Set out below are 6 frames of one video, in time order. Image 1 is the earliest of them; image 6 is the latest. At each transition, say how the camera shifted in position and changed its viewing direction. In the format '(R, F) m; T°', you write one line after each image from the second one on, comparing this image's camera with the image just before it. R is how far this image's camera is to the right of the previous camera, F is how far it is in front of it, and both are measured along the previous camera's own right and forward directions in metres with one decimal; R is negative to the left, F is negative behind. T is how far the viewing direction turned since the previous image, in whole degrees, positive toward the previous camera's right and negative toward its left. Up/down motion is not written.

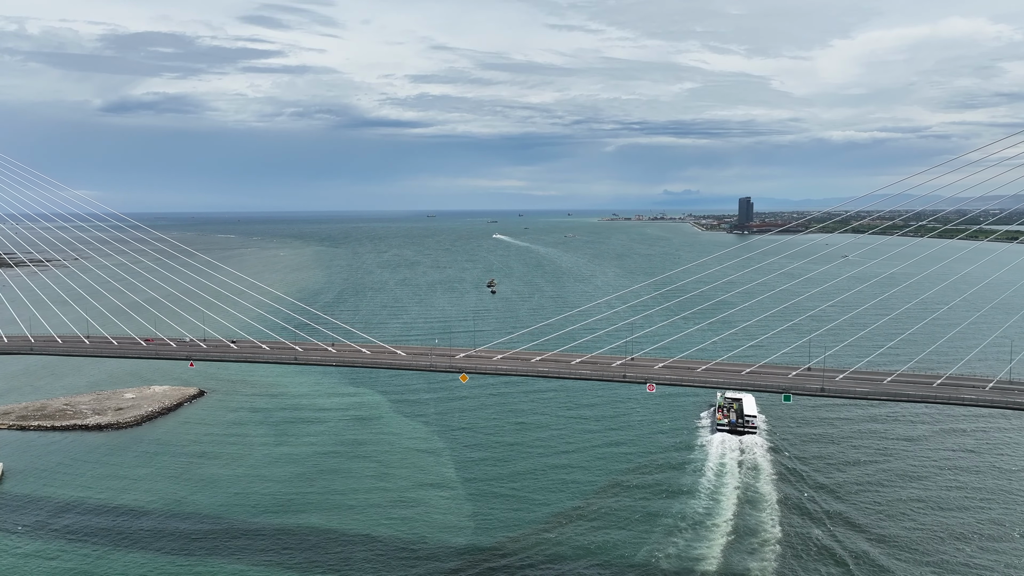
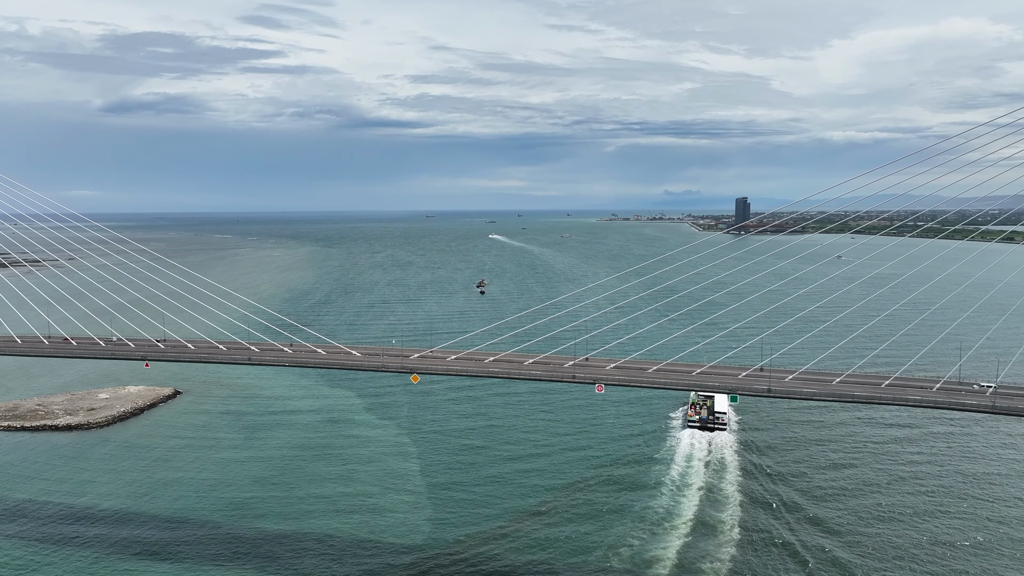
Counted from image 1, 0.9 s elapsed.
(+1.3, +0.1) m; 0°
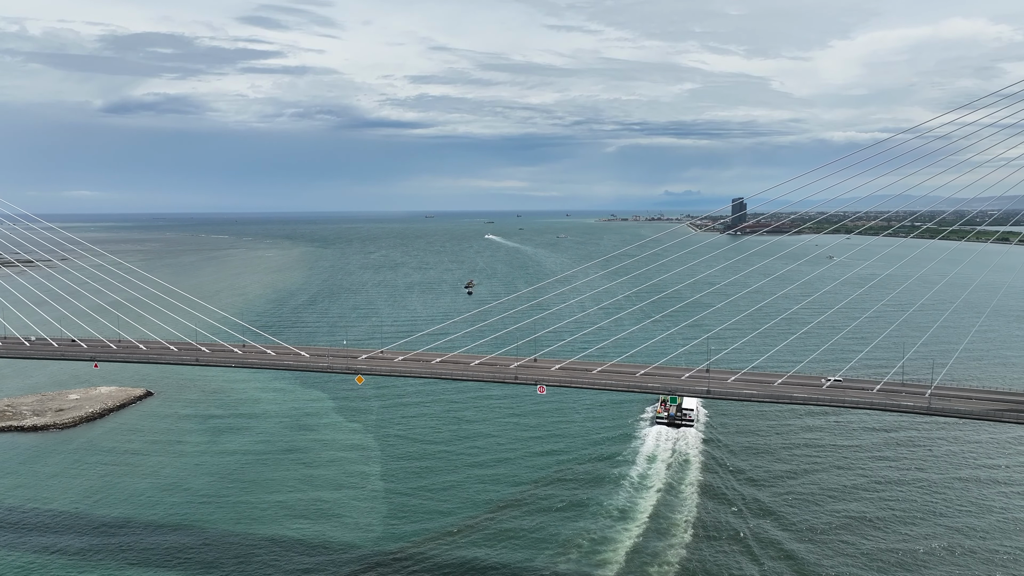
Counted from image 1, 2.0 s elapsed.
(+1.5, +0.1) m; 0°
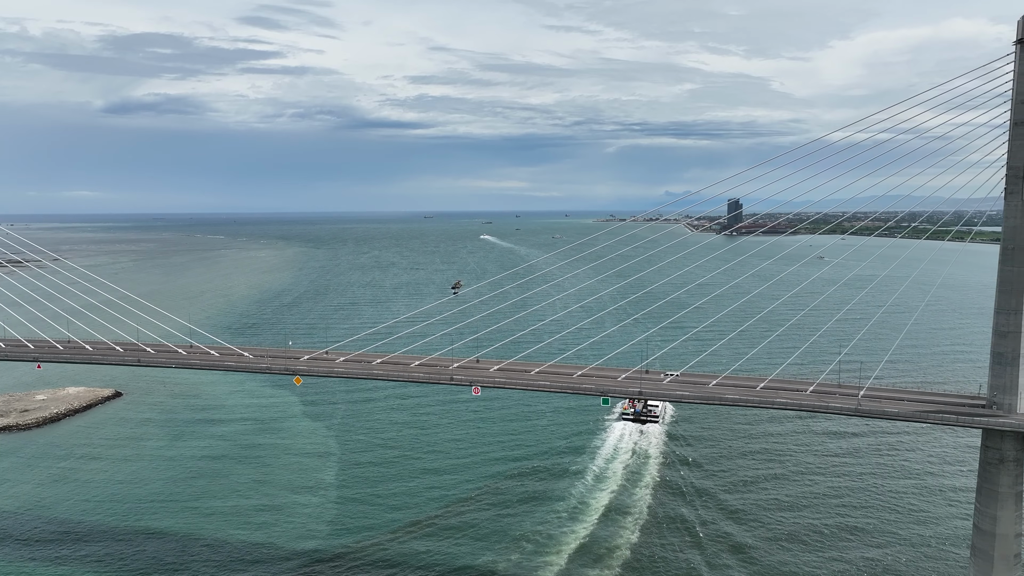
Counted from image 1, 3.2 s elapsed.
(+1.7, +0.1) m; 0°
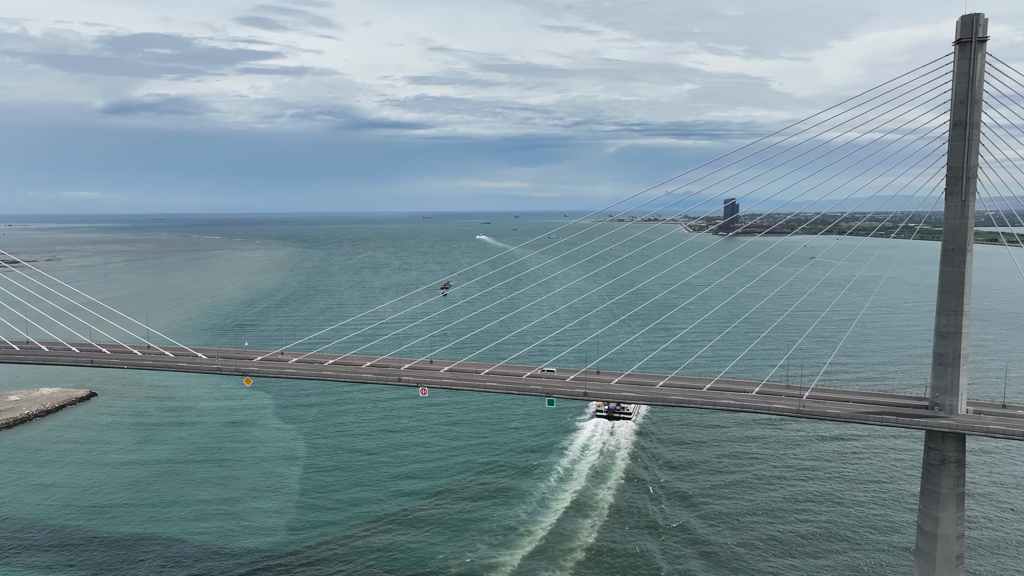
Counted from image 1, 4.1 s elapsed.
(+1.3, 0.0) m; 0°
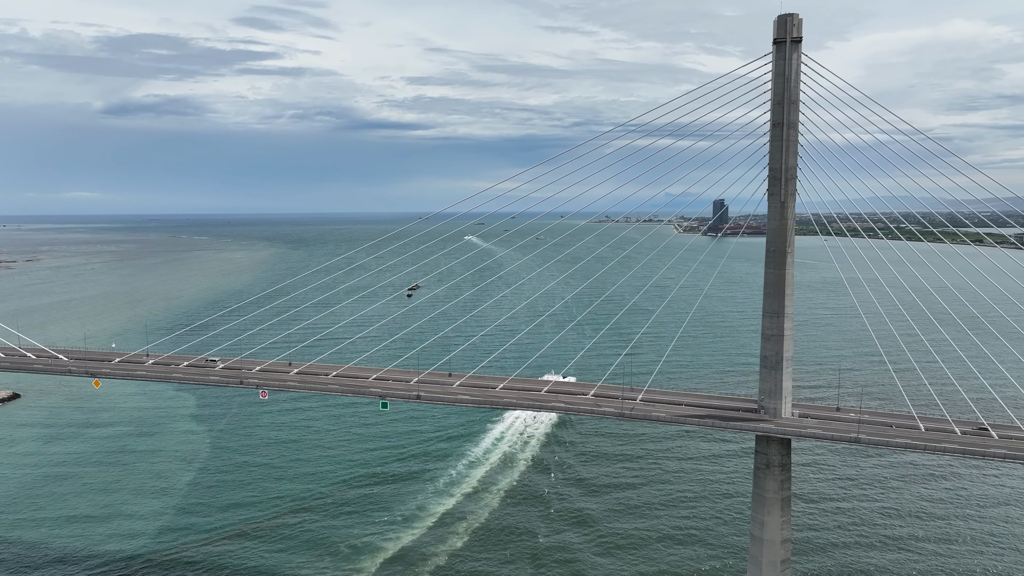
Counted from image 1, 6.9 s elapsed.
(+4.0, +0.2) m; 0°
